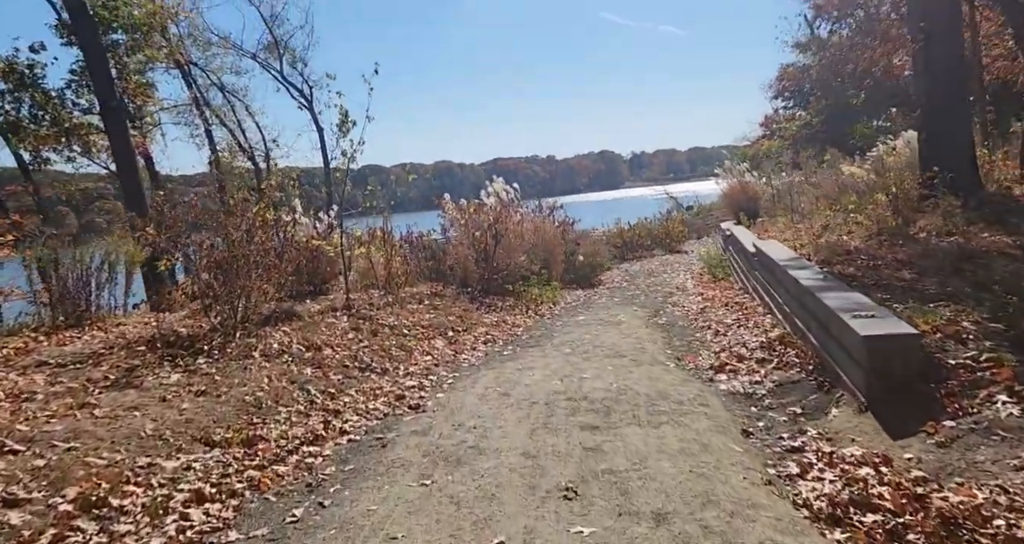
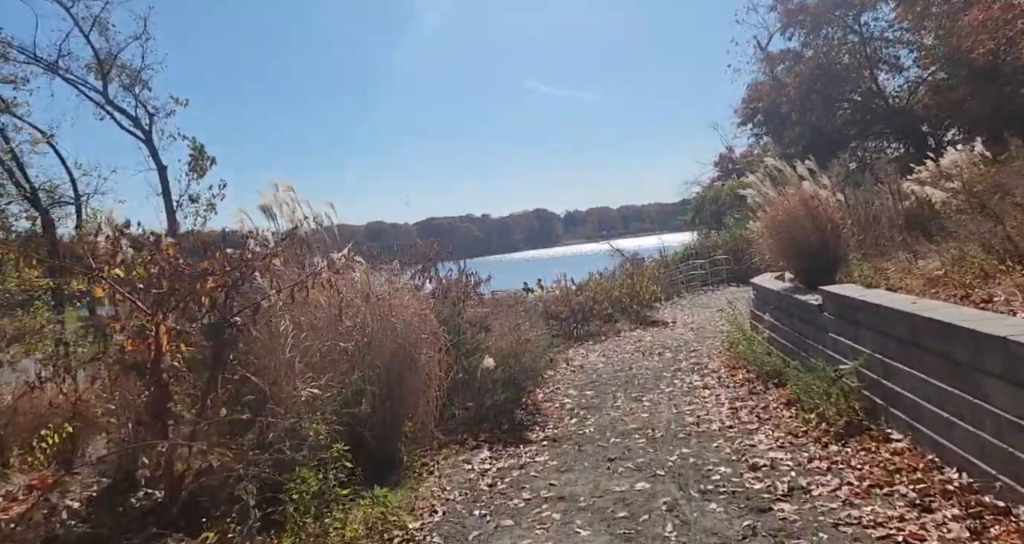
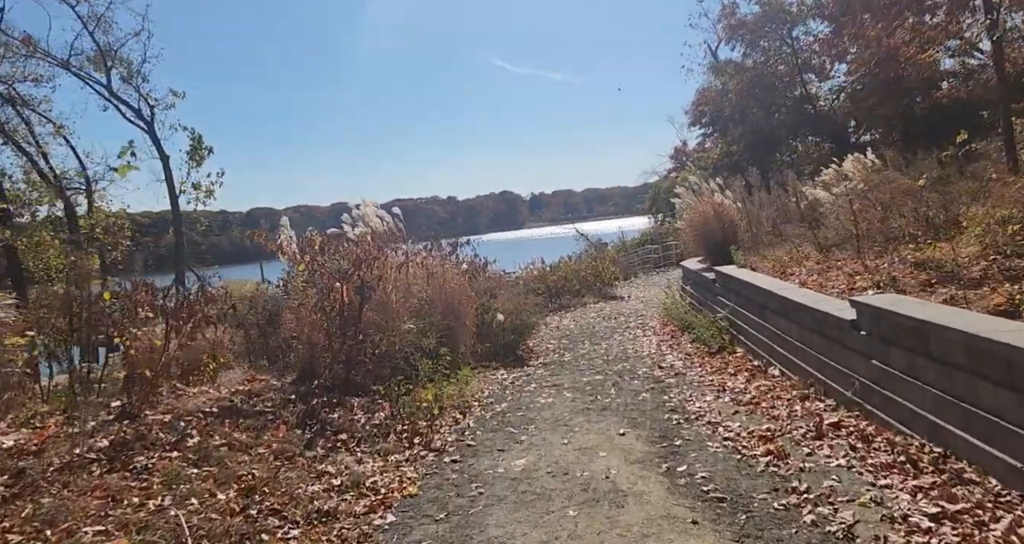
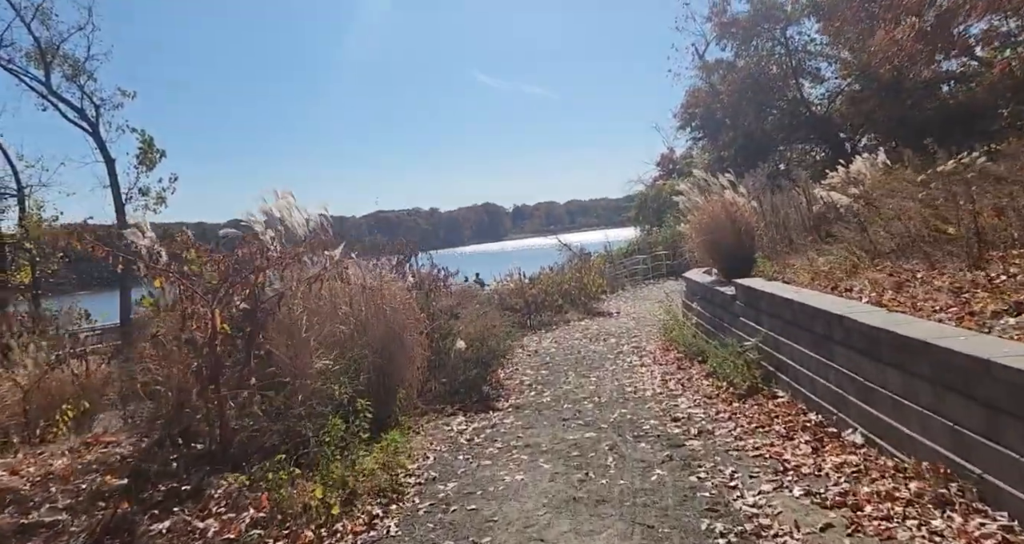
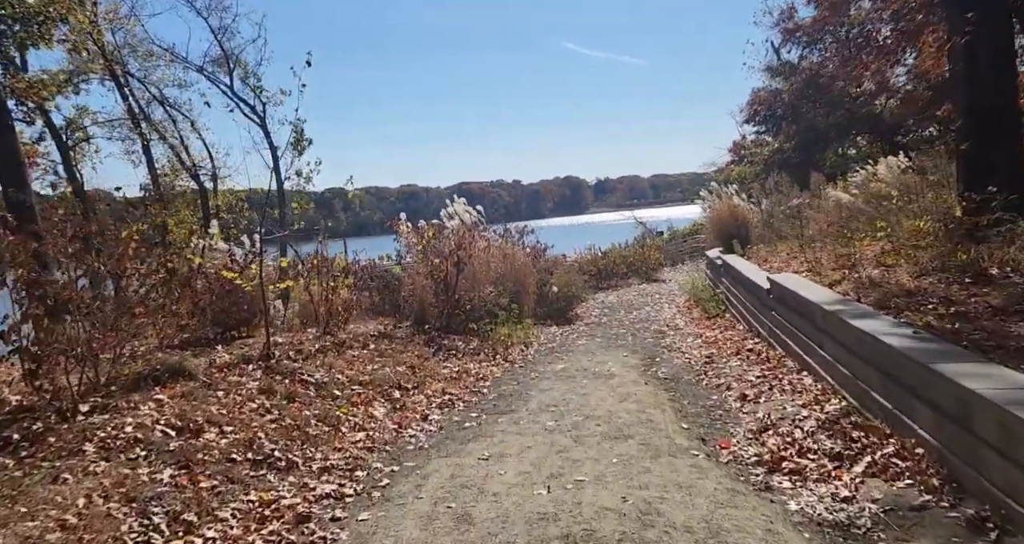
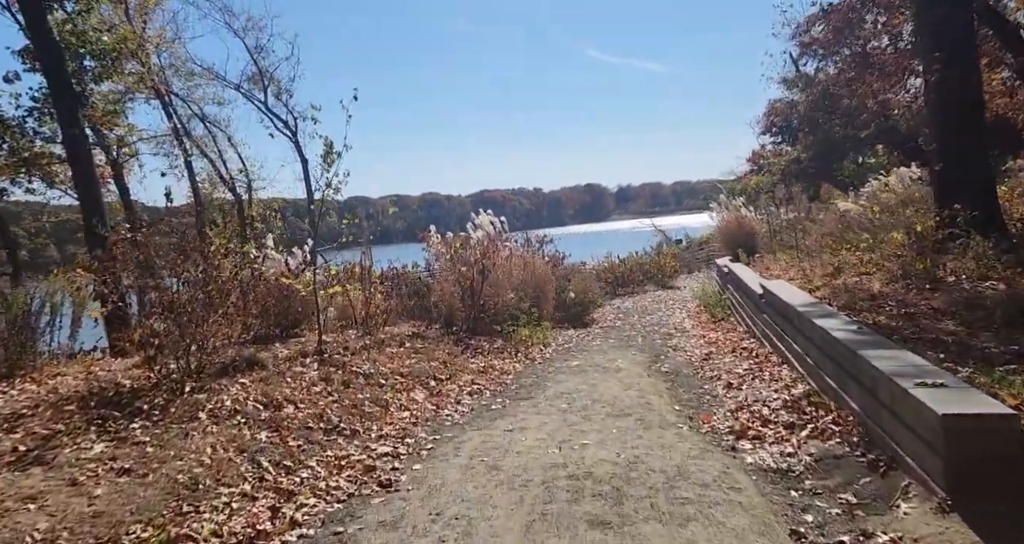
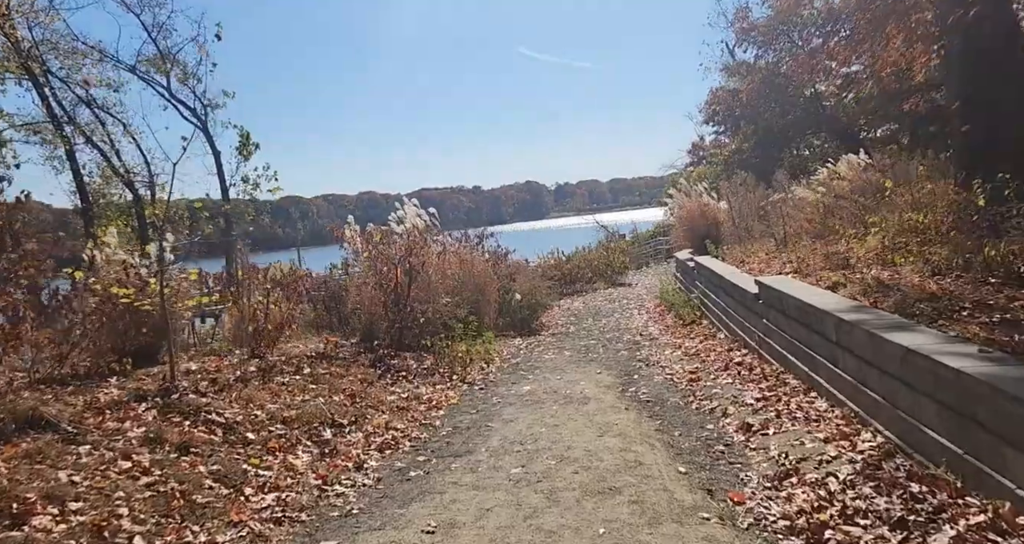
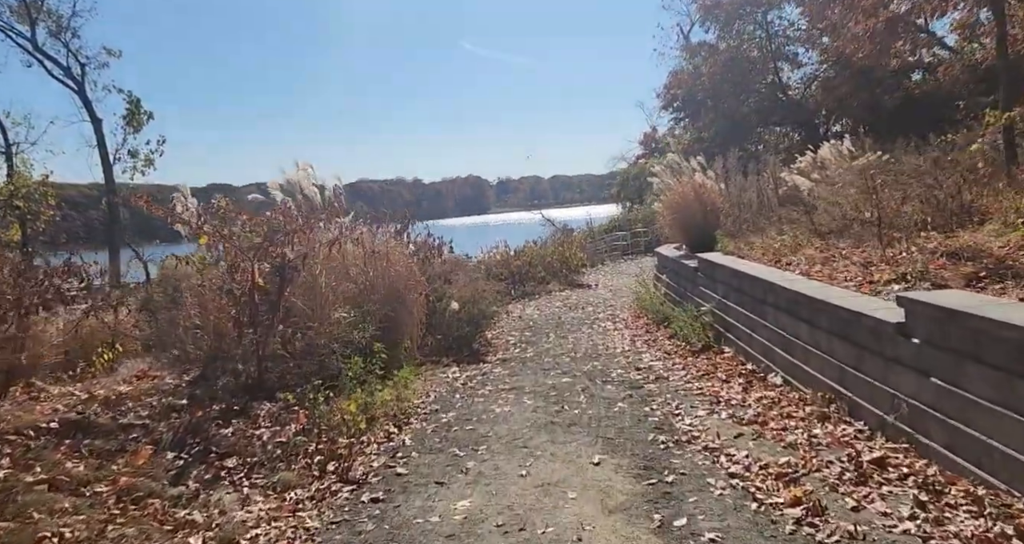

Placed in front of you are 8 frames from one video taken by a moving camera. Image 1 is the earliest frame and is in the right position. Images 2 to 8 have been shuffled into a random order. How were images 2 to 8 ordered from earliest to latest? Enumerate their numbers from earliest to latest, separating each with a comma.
6, 5, 7, 3, 8, 4, 2
